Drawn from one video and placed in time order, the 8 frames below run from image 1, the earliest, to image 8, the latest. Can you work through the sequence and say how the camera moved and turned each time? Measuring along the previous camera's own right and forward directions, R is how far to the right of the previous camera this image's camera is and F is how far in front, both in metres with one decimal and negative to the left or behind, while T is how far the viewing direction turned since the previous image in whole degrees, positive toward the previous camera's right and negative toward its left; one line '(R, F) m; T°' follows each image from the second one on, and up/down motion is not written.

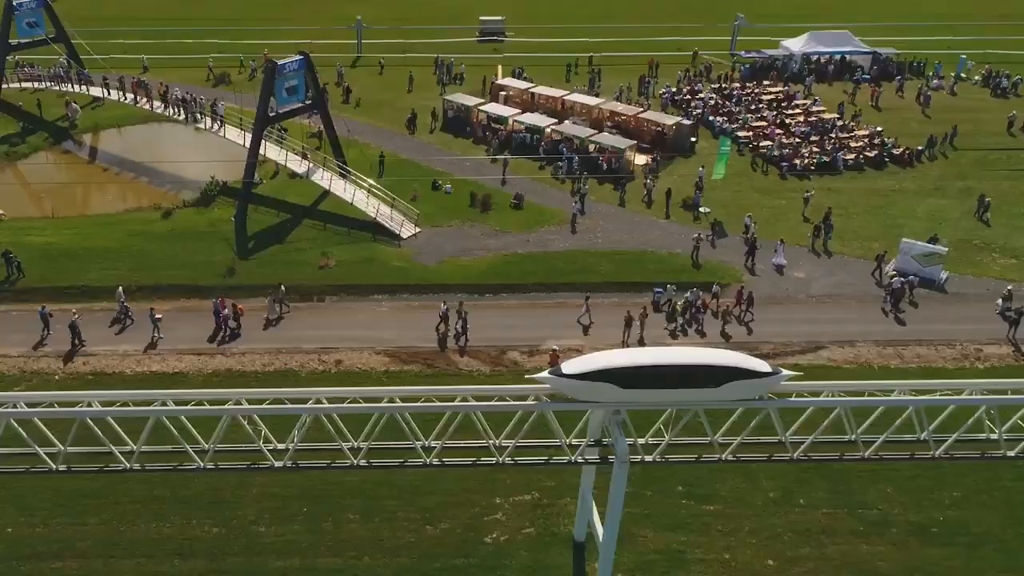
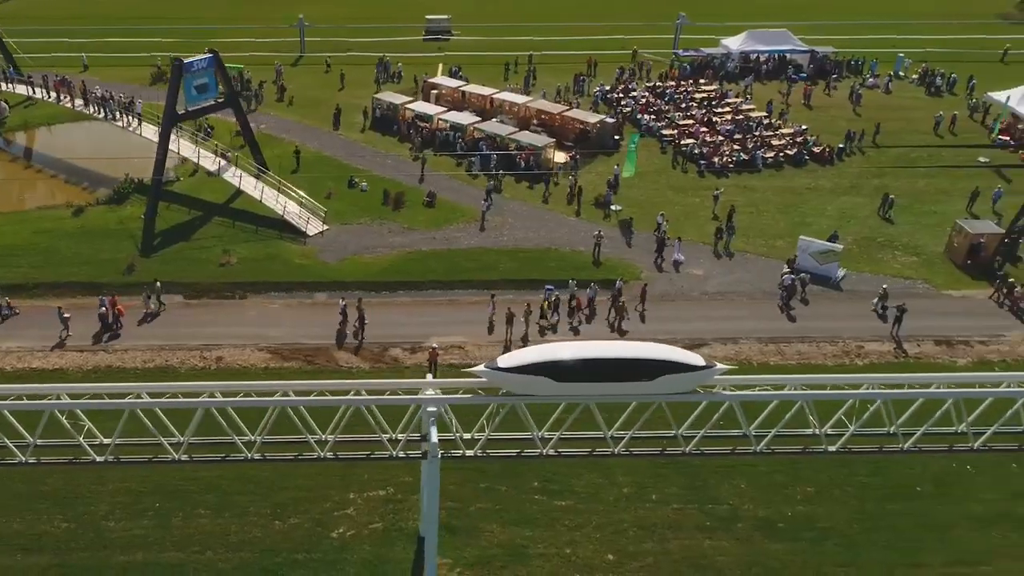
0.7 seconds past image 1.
(+3.1, -0.1) m; 0°
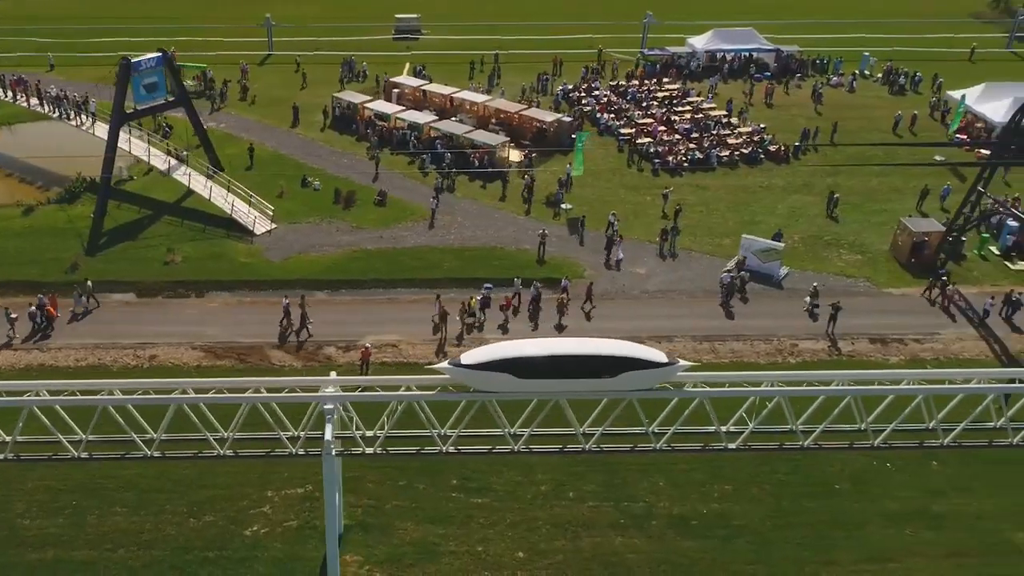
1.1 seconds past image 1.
(+1.8, 0.0) m; 0°
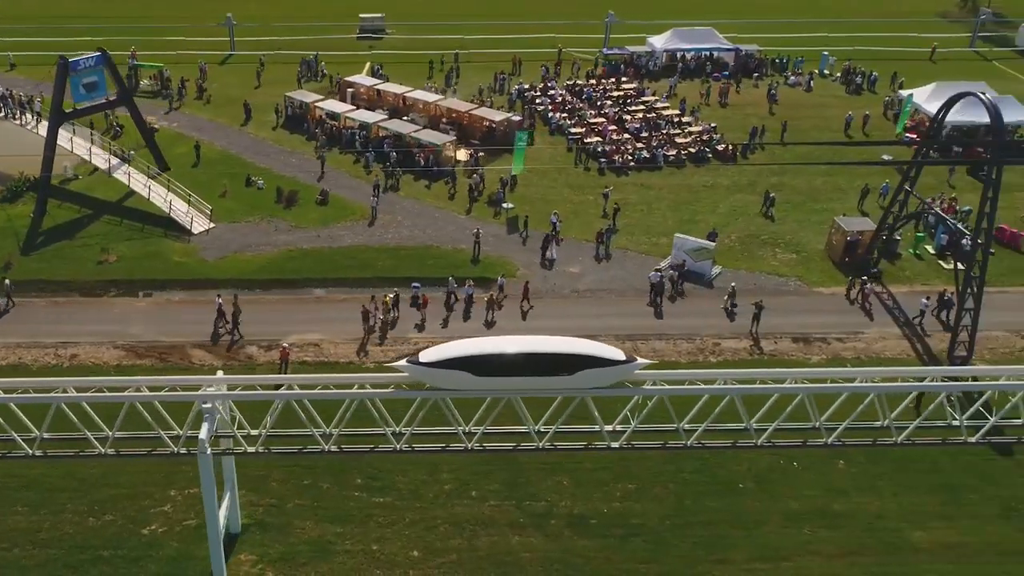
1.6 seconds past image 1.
(+2.0, 0.0) m; 0°
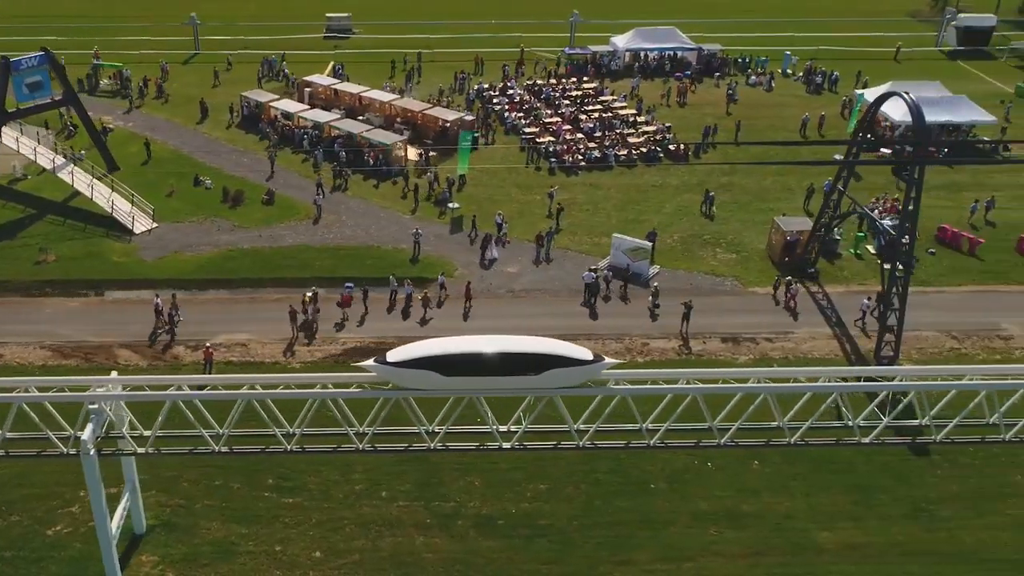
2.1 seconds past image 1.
(+1.9, +0.1) m; 0°
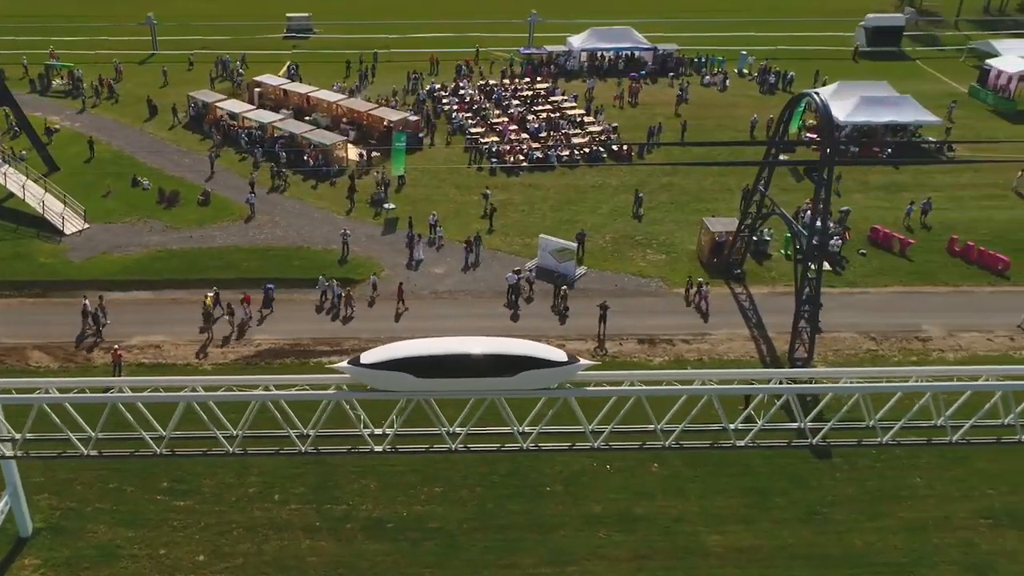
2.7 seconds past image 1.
(+2.2, +0.1) m; 0°
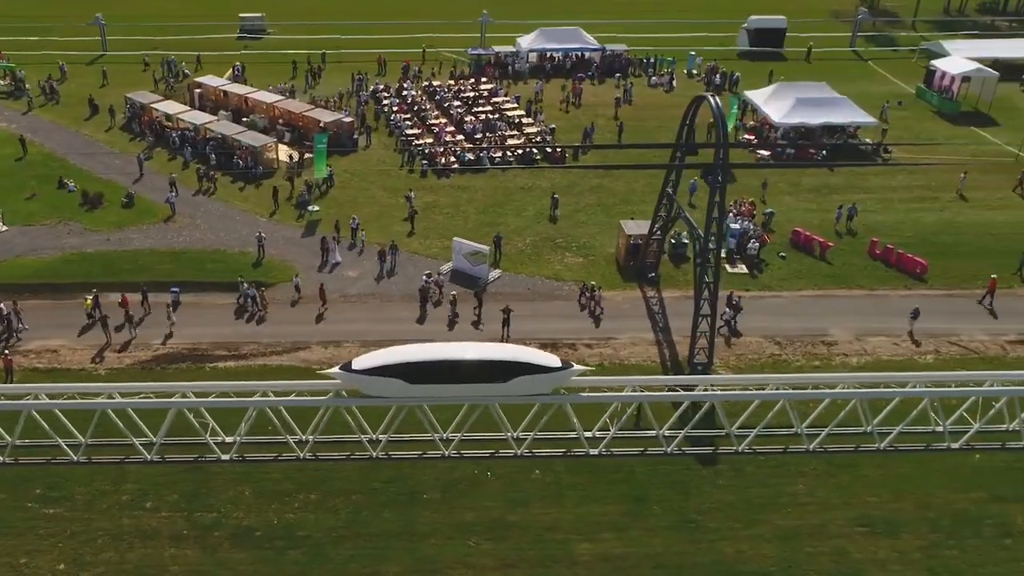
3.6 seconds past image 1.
(+2.6, +0.3) m; 0°
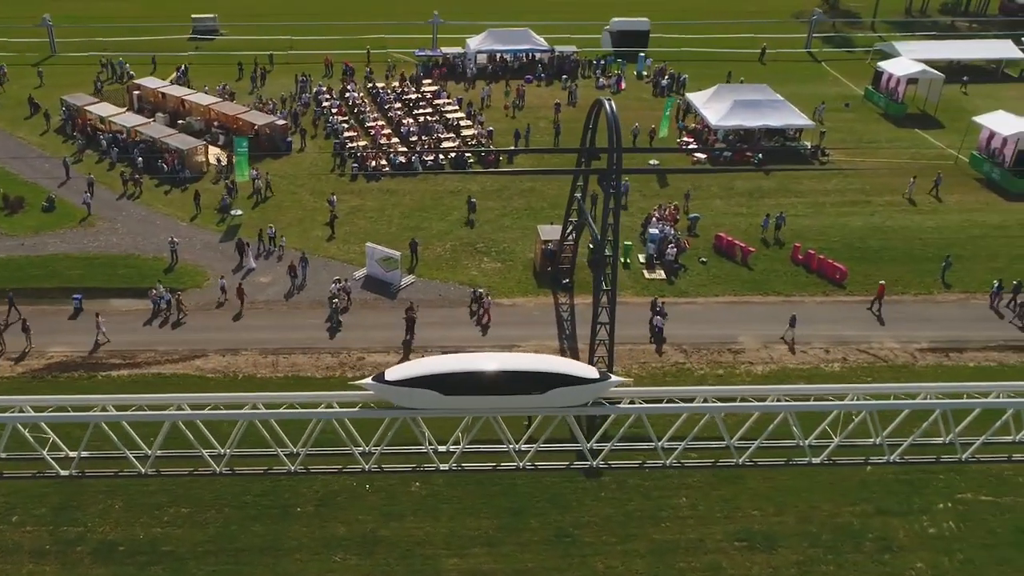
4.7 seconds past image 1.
(+2.6, +0.5) m; 0°
